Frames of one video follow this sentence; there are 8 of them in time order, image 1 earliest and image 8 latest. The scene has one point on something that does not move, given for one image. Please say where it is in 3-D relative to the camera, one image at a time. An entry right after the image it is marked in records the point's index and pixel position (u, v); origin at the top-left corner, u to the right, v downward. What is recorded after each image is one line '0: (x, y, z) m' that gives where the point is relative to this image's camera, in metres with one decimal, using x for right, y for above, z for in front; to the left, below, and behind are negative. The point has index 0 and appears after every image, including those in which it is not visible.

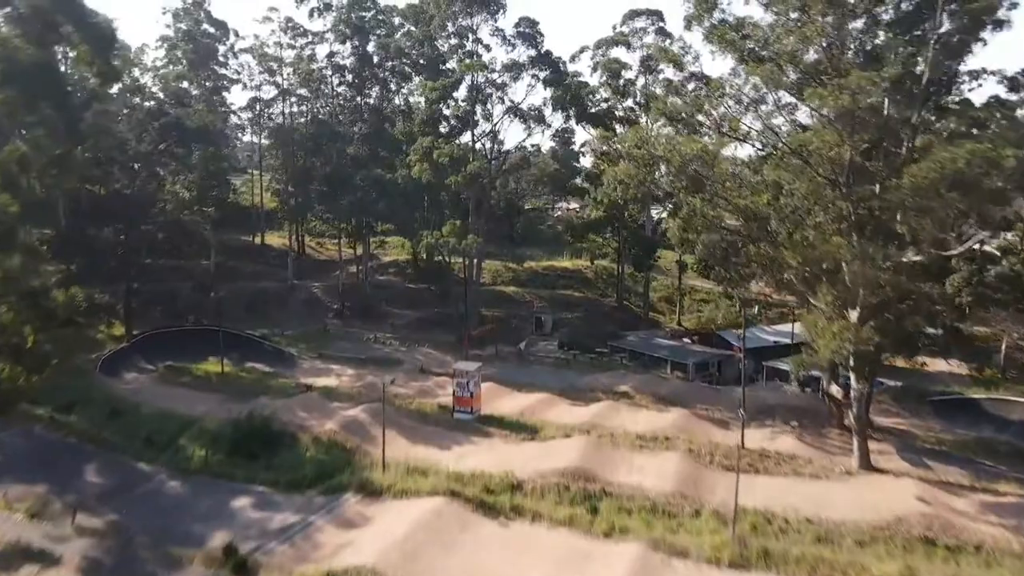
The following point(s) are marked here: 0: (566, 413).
0: (+2.2, -5.2, +18.7) m
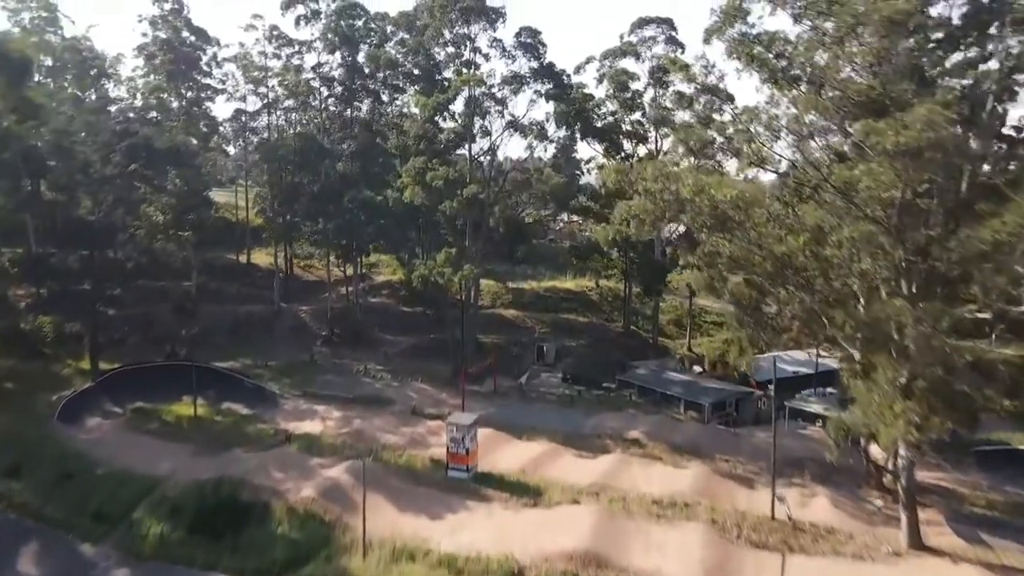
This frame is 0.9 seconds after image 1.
0: (+2.2, -6.7, +16.9) m
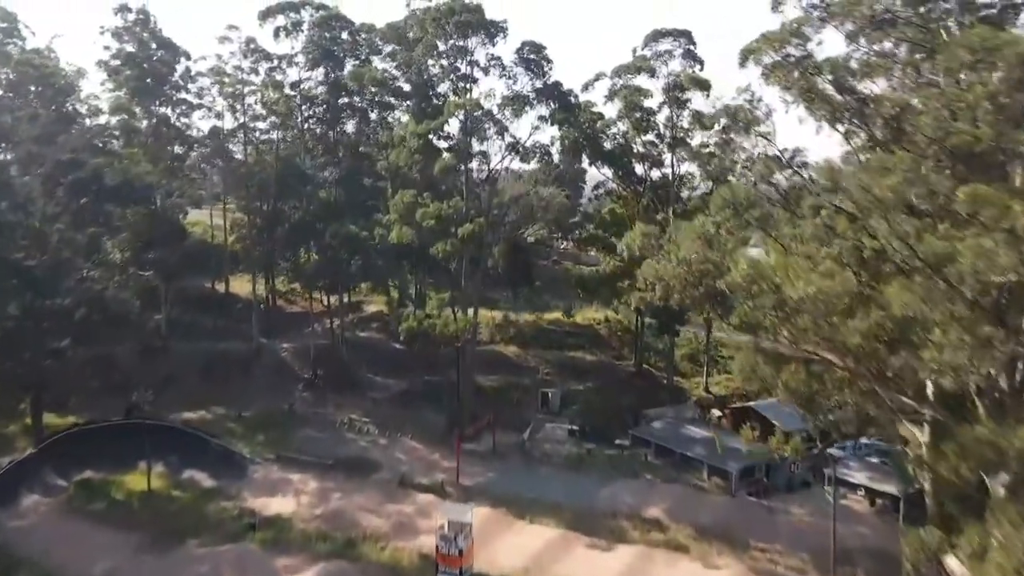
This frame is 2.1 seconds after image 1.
0: (+2.3, -8.8, +14.4) m
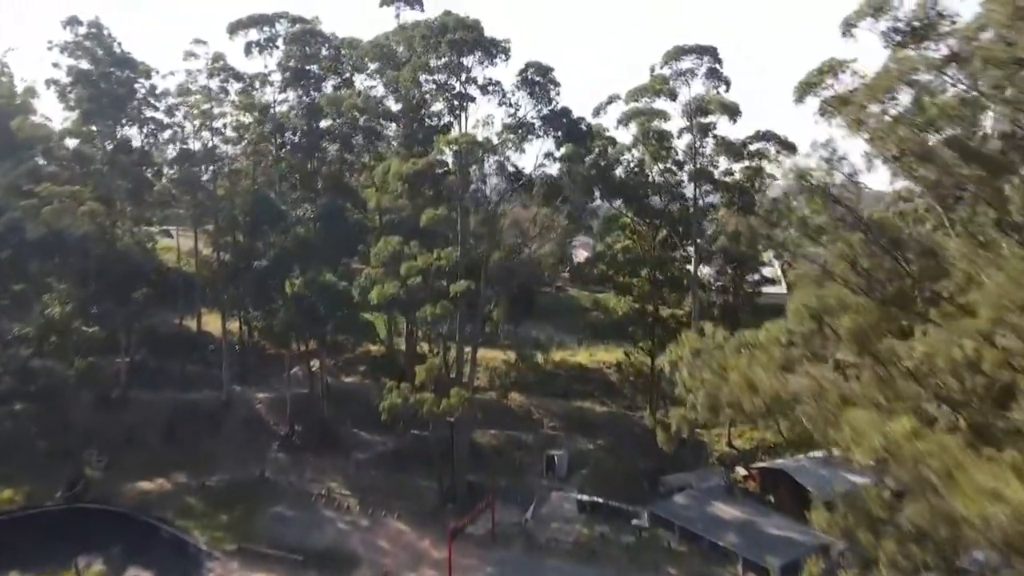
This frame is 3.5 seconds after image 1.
0: (+2.3, -11.1, +11.6) m
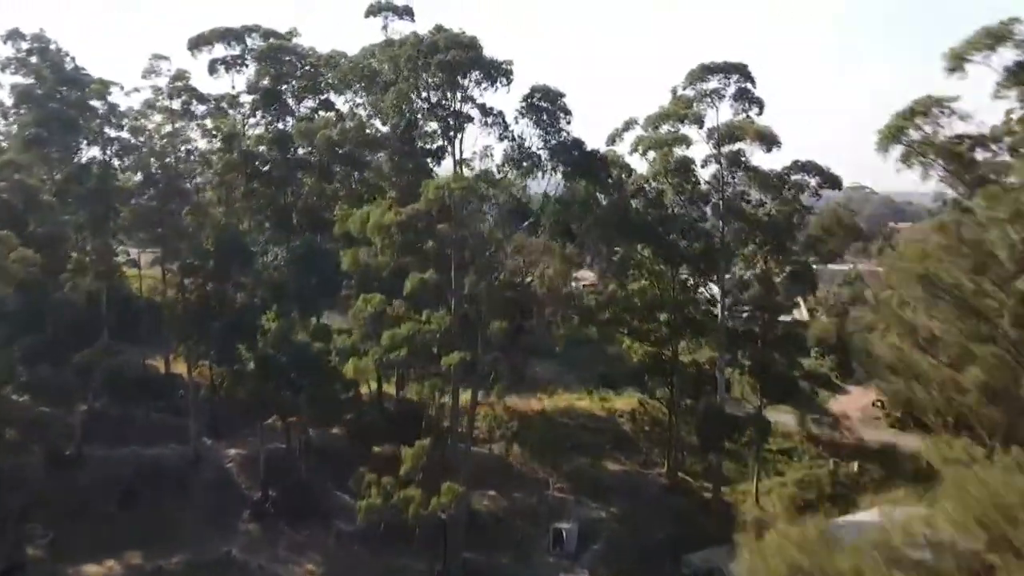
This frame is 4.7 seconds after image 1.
0: (+2.4, -13.1, +9.0) m
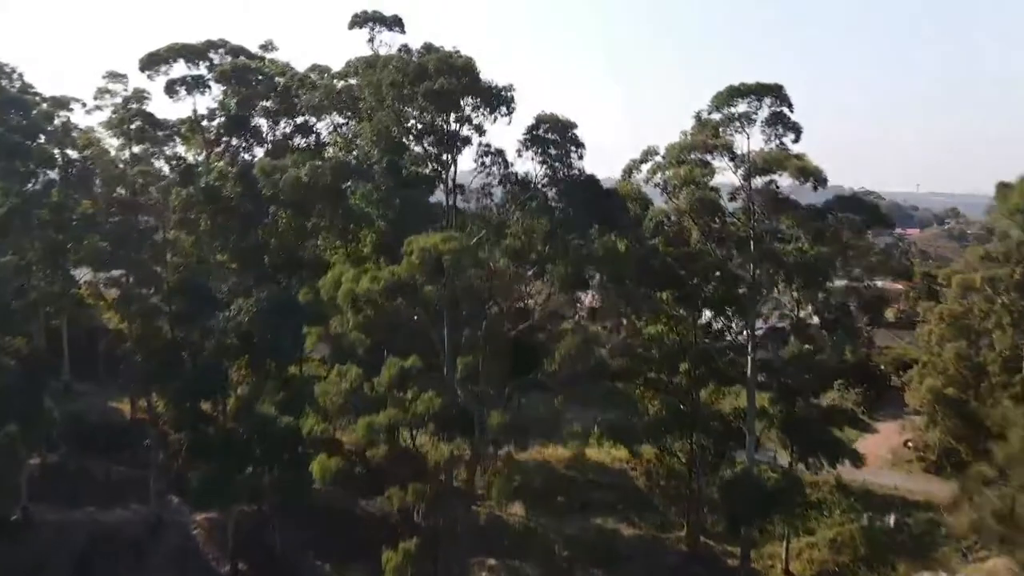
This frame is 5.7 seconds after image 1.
0: (+2.5, -14.9, +6.8) m
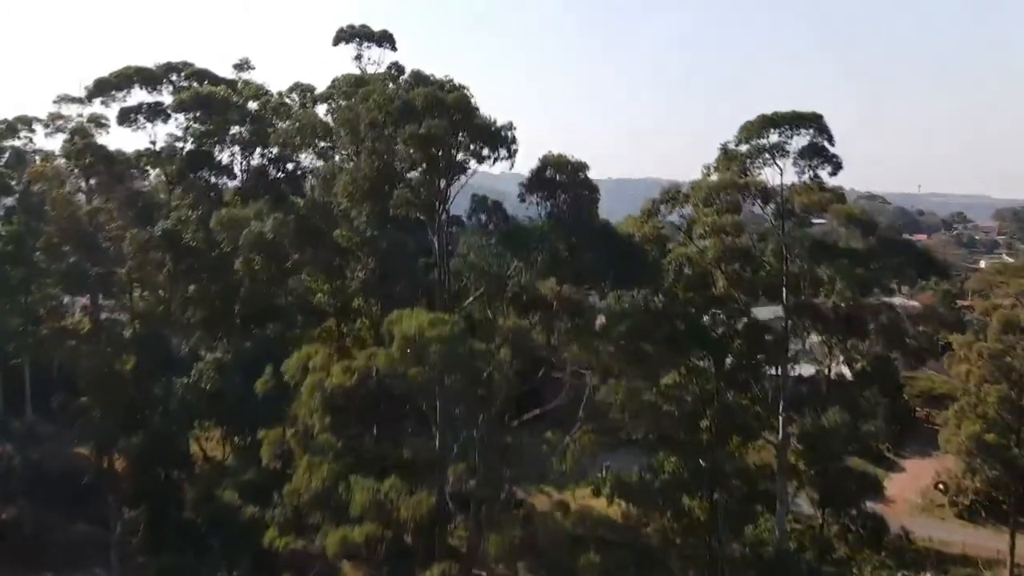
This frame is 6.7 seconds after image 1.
0: (+2.6, -16.6, +4.9) m
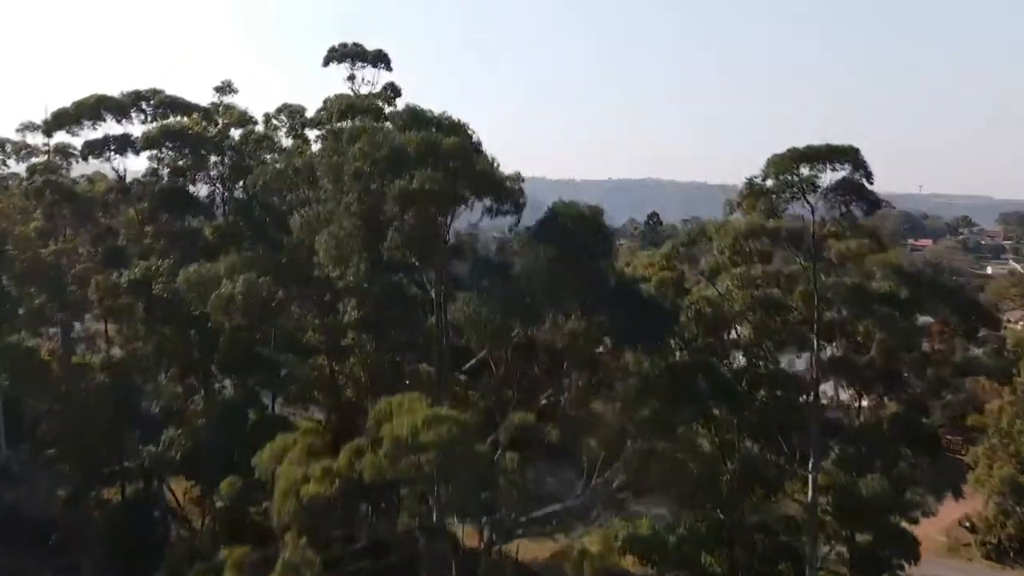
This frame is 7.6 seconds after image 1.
0: (+2.7, -18.0, +3.6) m
